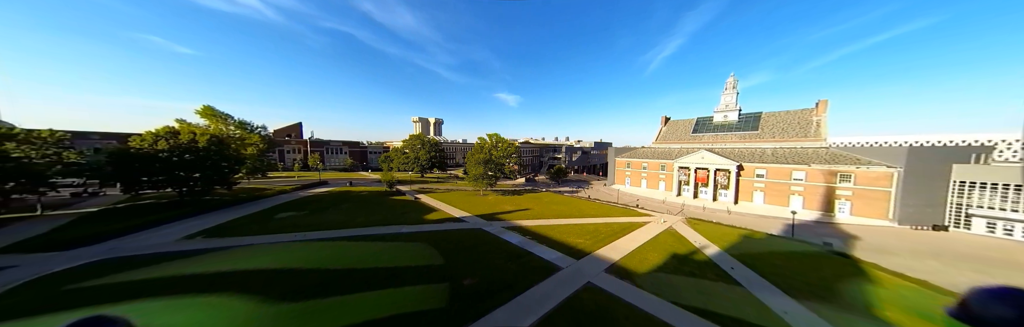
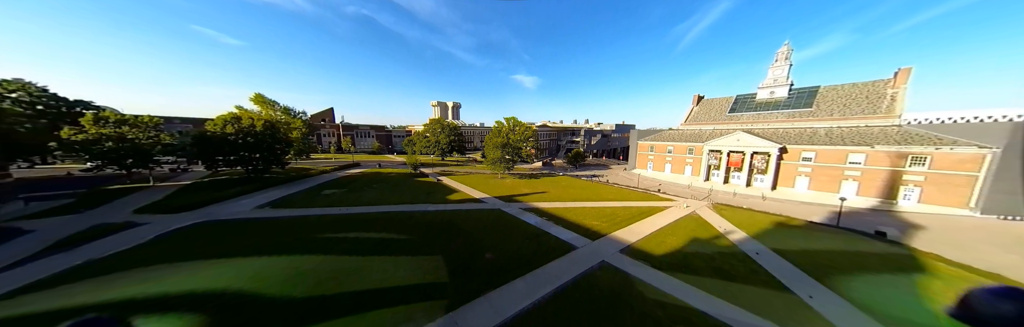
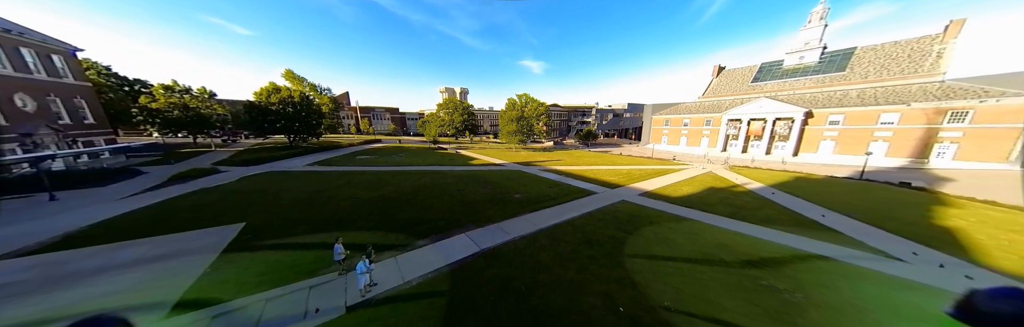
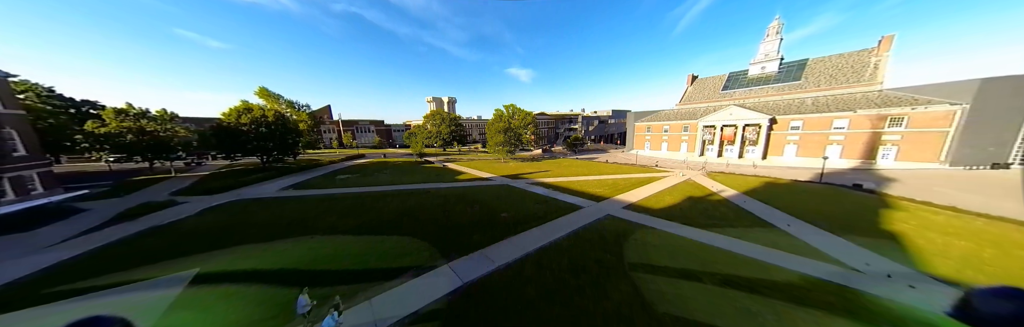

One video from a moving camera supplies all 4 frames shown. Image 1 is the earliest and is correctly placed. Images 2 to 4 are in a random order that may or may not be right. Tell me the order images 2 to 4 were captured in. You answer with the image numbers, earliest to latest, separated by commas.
2, 4, 3
